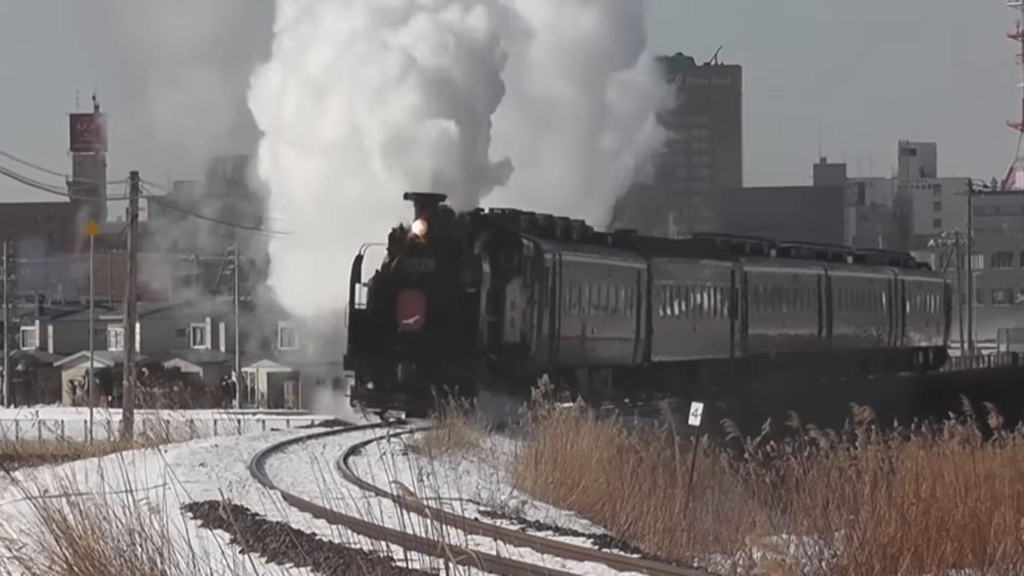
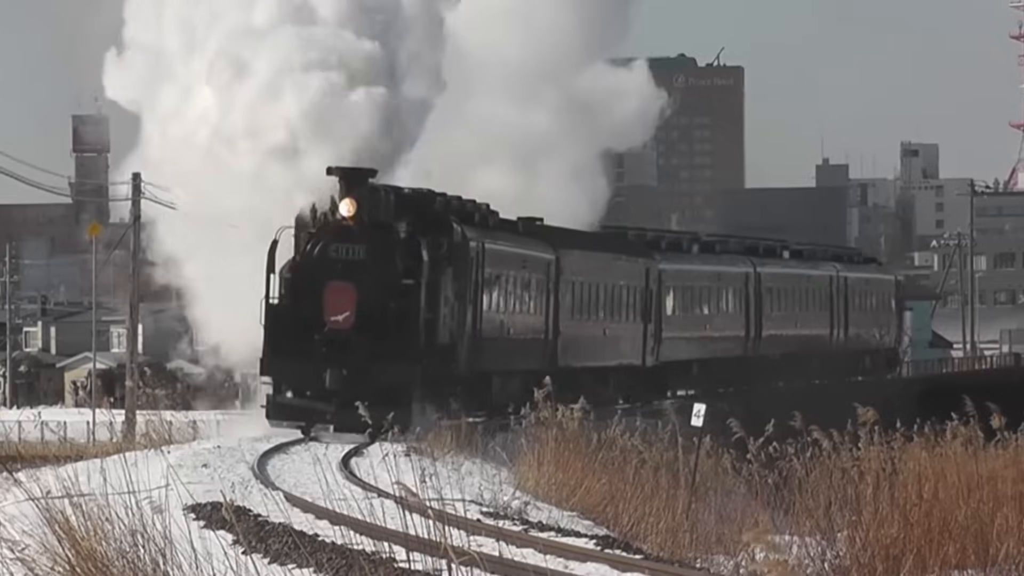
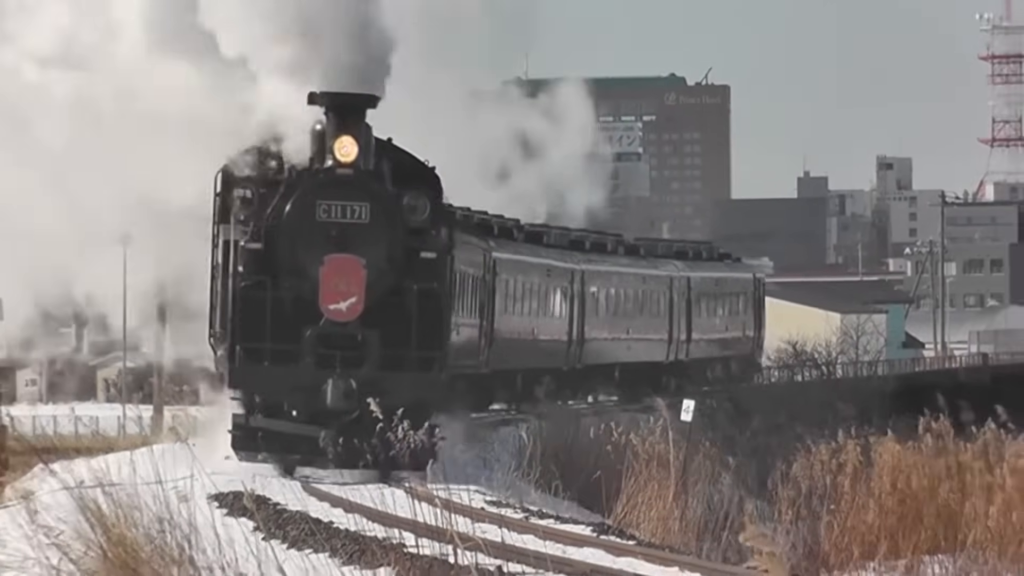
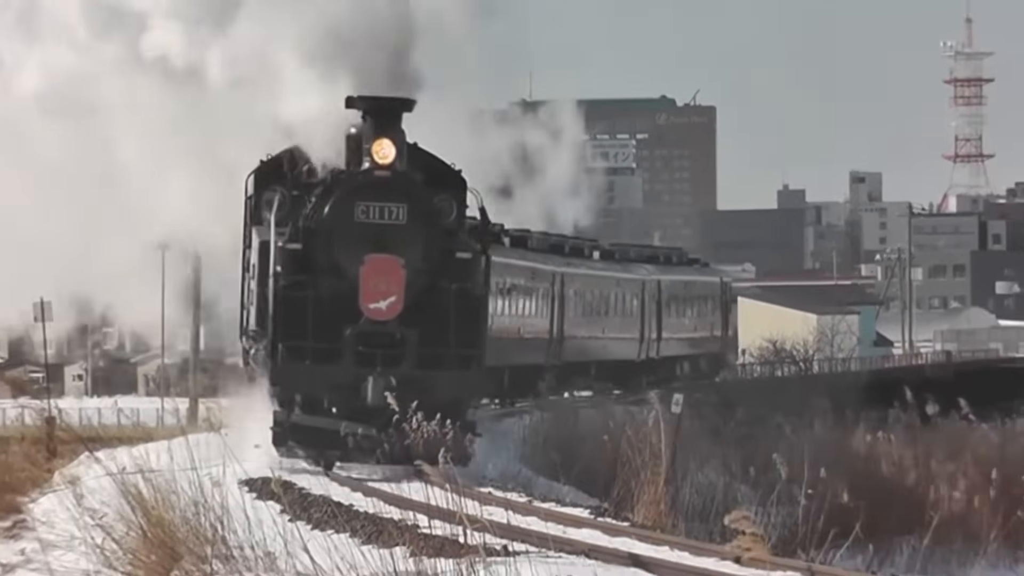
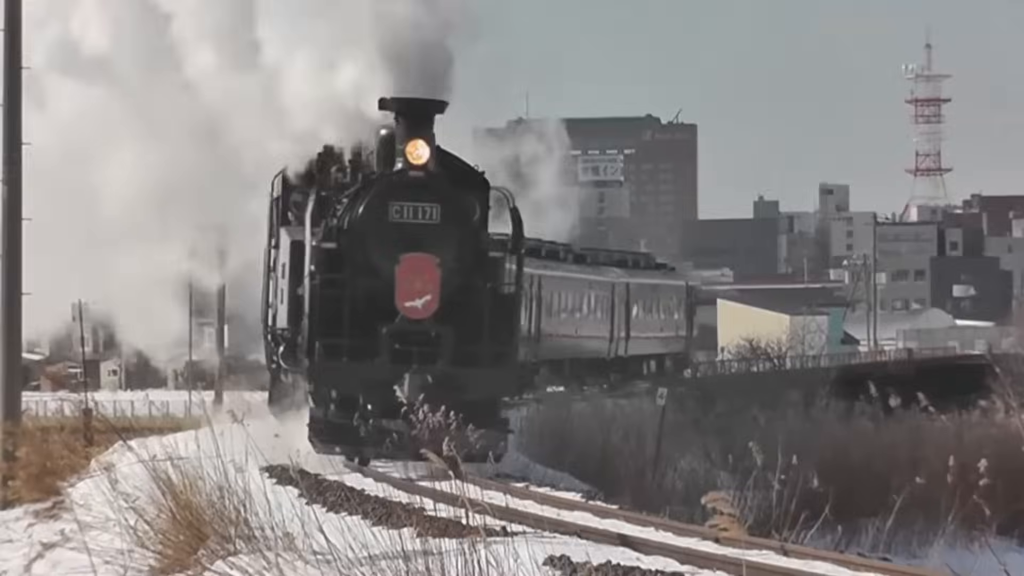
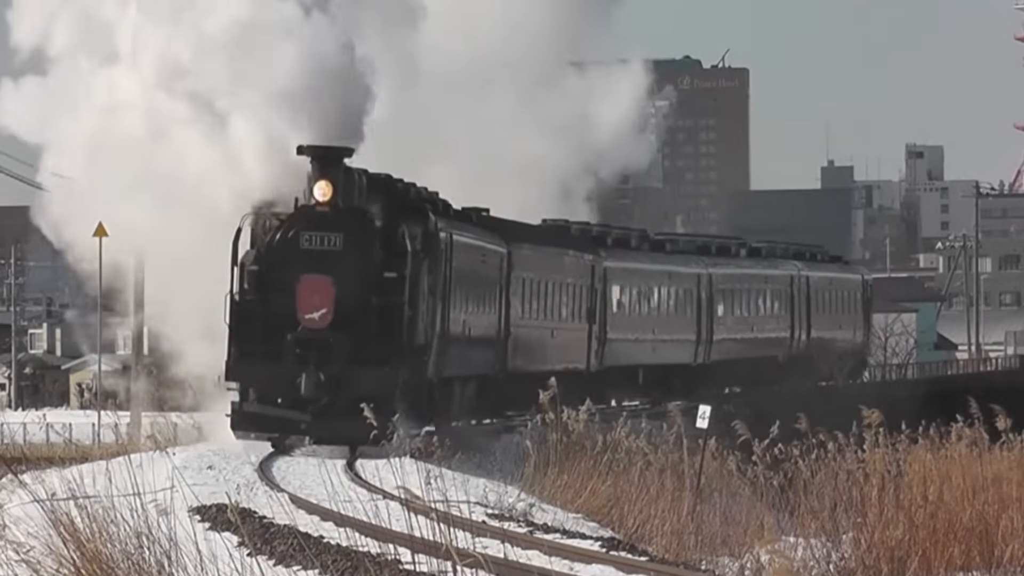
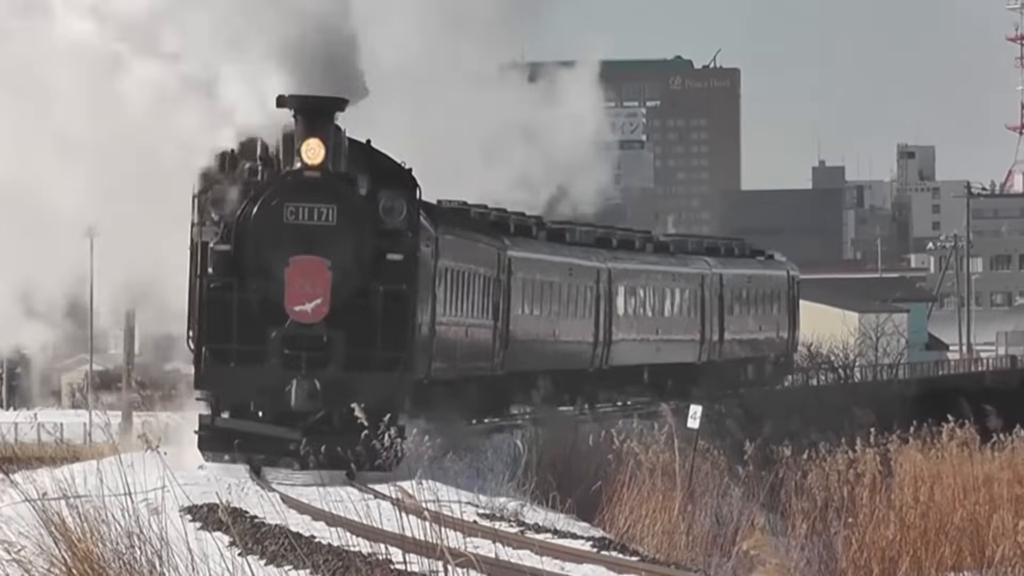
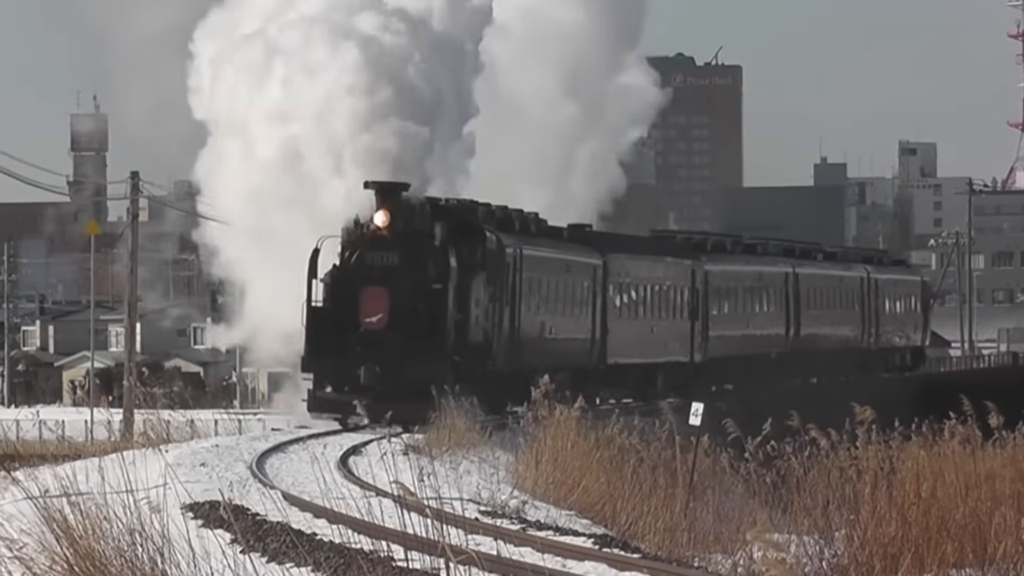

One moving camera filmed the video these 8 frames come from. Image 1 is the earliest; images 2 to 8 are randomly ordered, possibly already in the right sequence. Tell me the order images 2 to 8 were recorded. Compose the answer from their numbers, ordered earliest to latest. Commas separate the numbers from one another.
8, 2, 6, 7, 3, 4, 5
